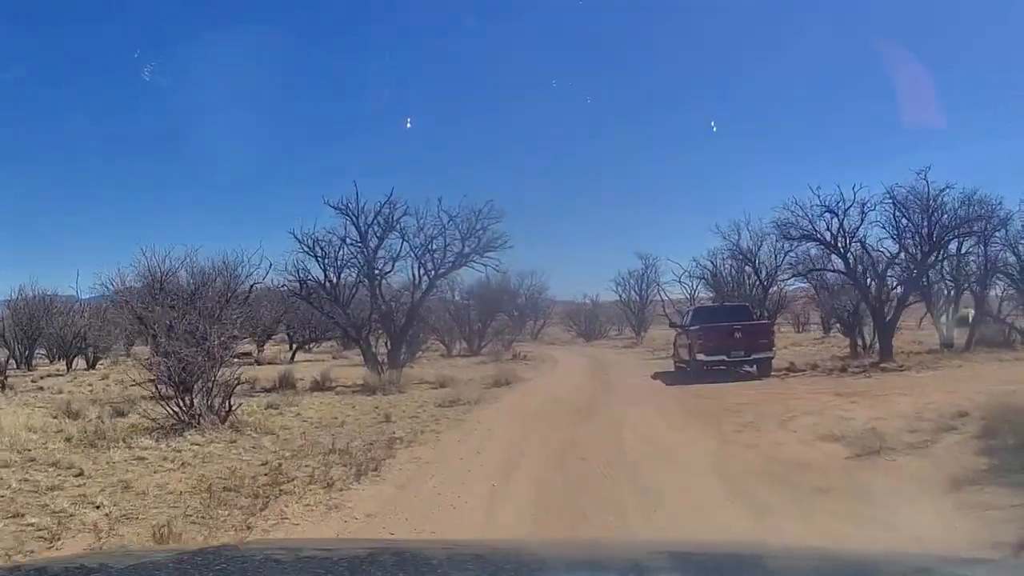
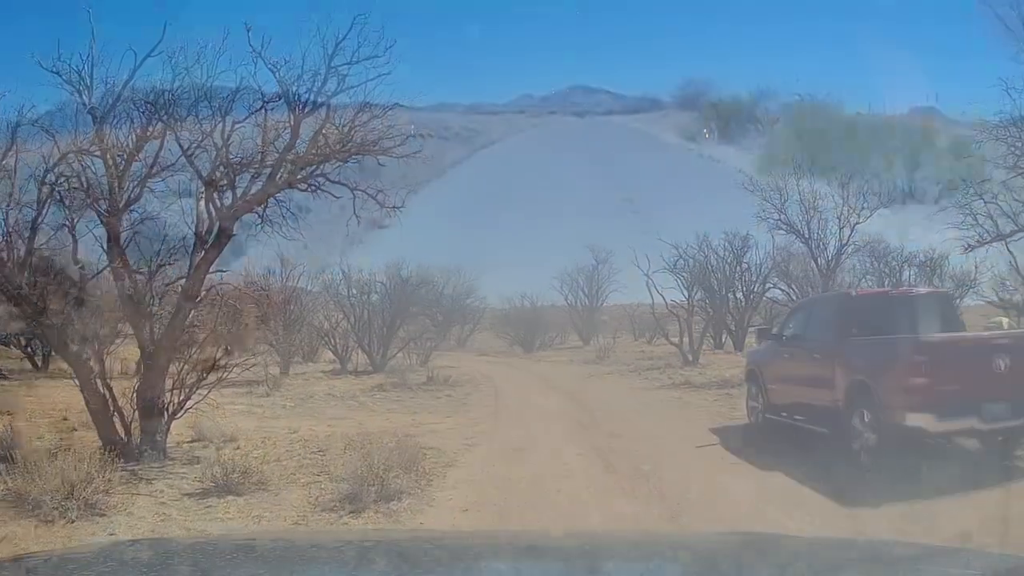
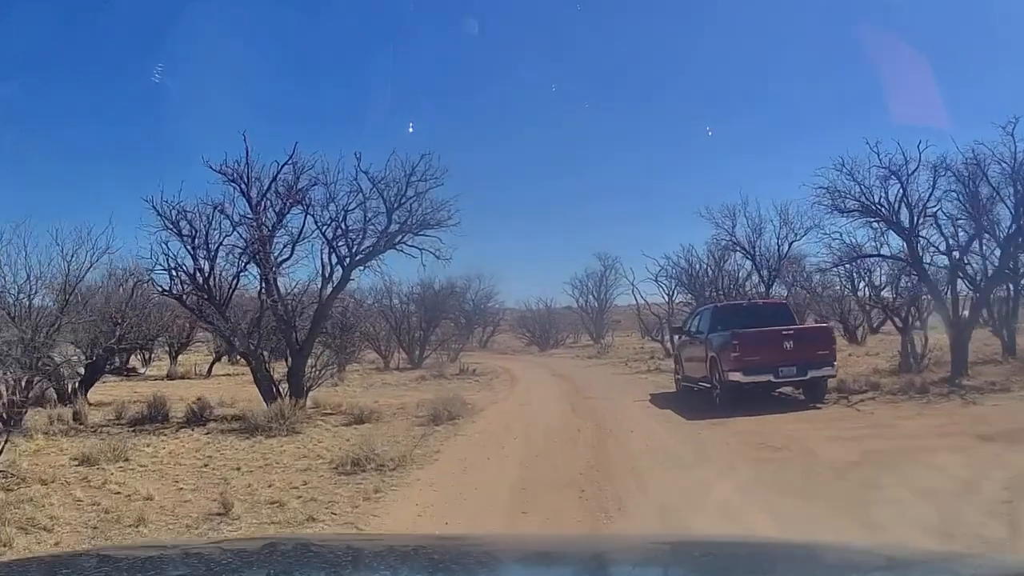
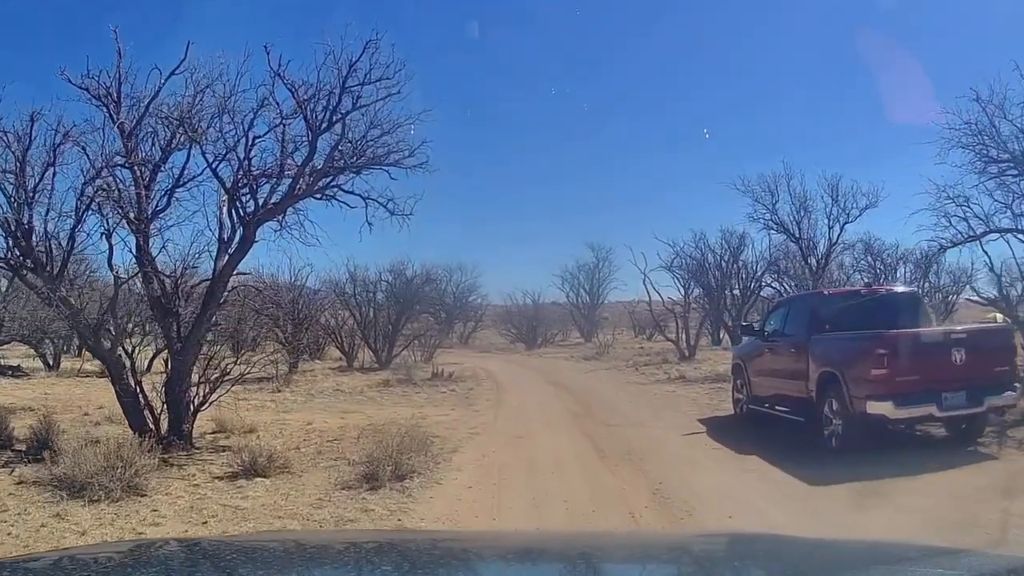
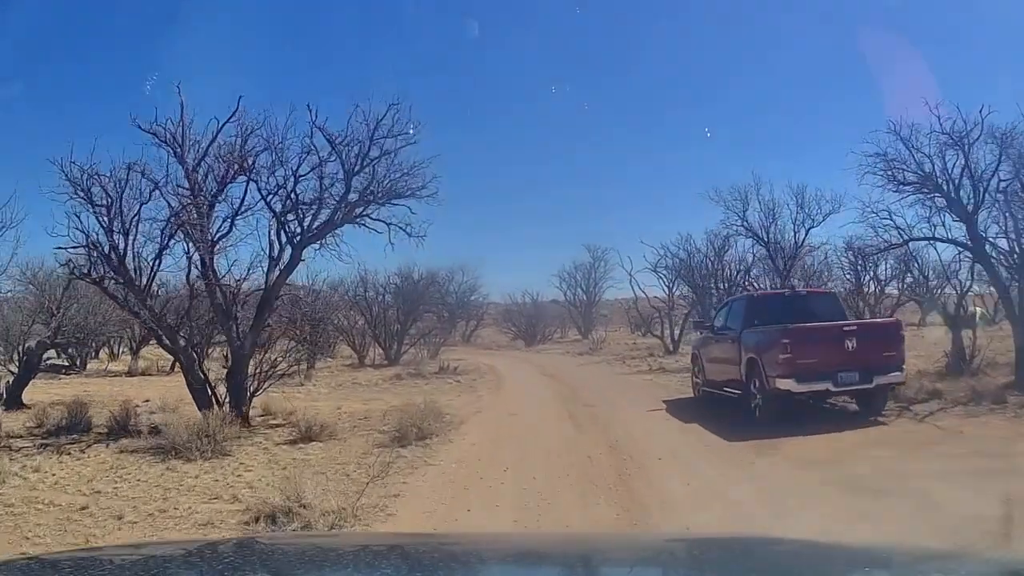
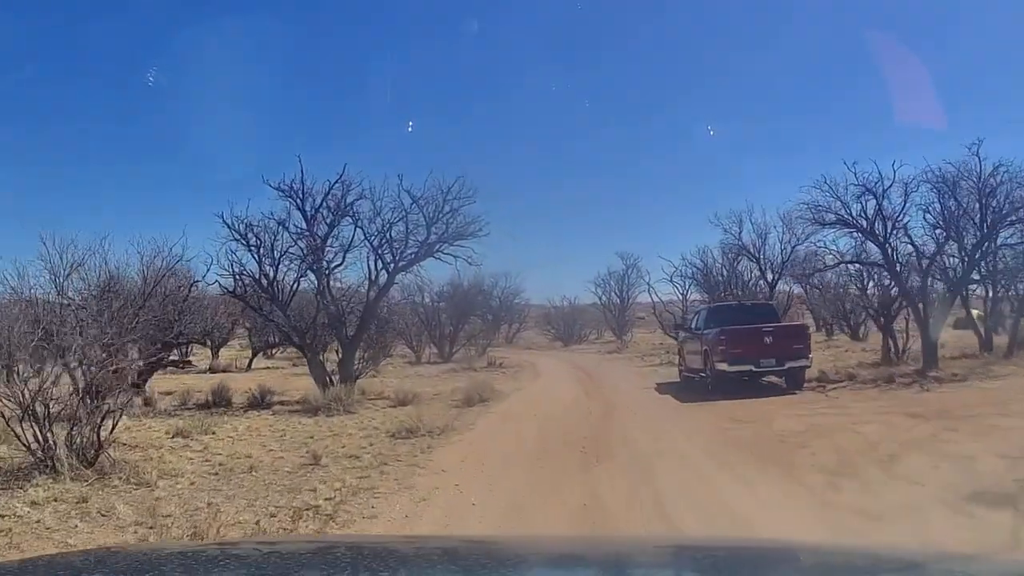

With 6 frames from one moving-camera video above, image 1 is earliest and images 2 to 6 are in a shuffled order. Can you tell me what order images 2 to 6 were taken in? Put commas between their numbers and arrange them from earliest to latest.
6, 3, 5, 4, 2
